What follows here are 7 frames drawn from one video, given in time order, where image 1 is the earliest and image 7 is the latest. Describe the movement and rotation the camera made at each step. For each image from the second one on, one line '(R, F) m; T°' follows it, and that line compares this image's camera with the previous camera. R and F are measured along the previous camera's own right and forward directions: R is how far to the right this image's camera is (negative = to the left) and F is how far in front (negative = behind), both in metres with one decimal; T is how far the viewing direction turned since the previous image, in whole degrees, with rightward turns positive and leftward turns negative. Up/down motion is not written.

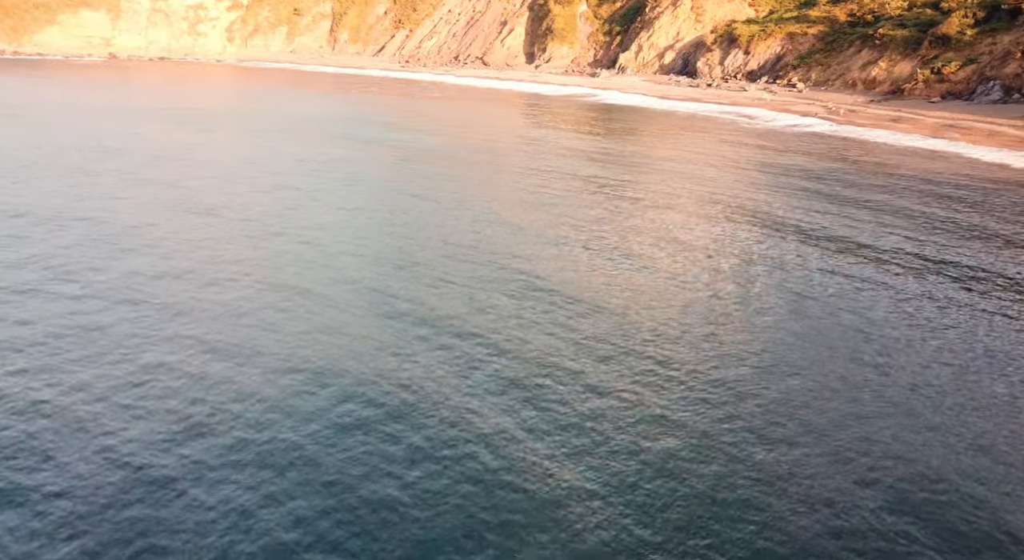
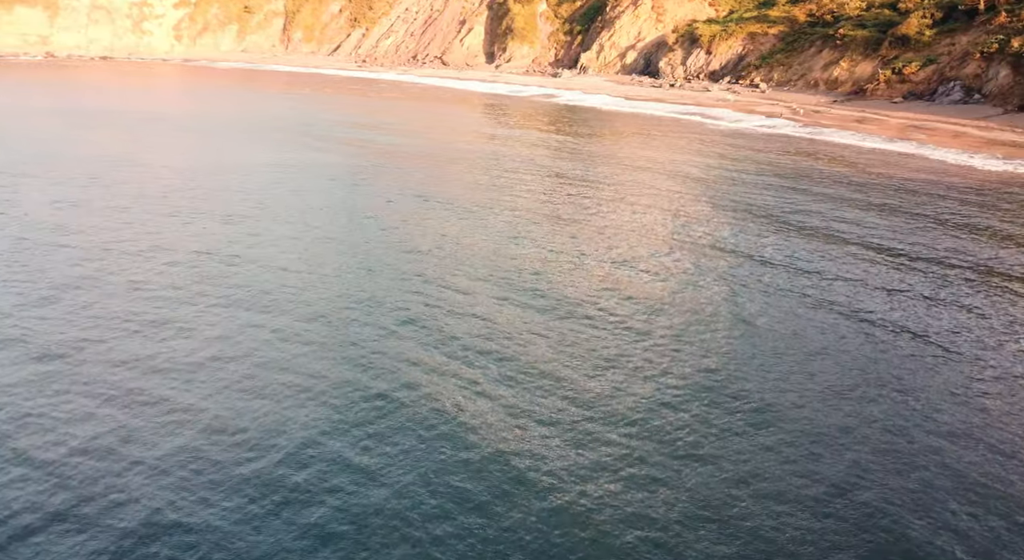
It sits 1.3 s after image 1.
(-0.3, +0.8) m; +3°
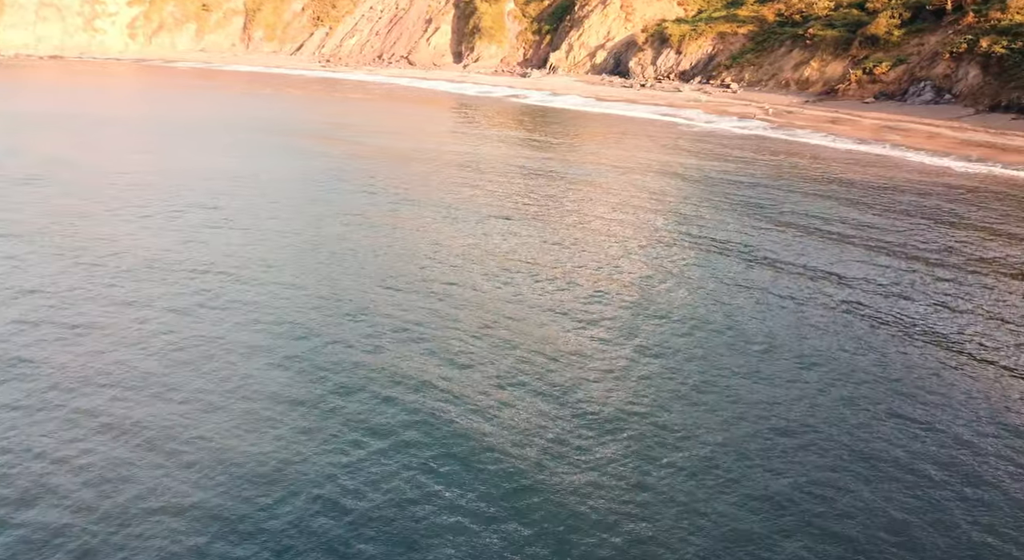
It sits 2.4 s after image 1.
(-0.3, +0.7) m; +3°
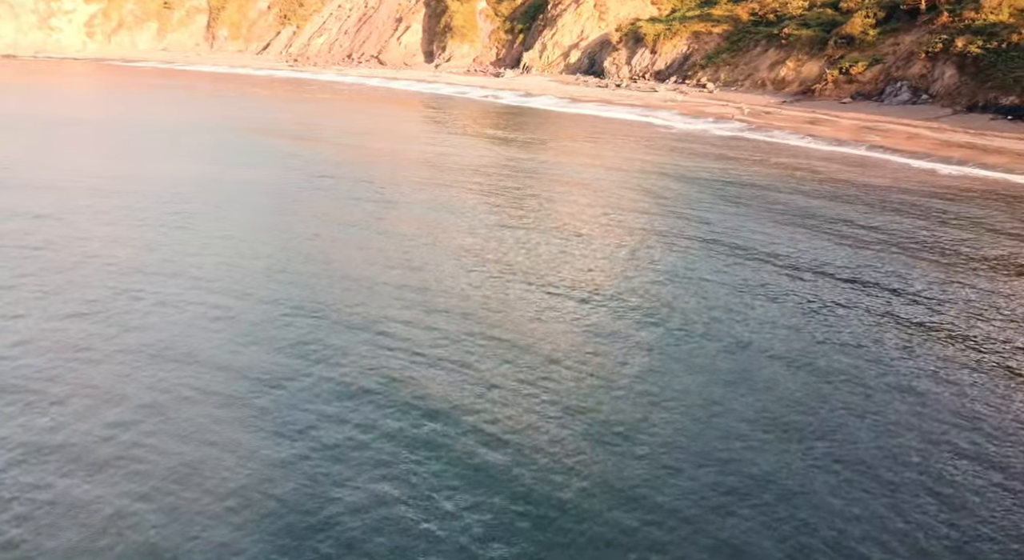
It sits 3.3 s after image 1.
(-0.2, +0.7) m; +2°
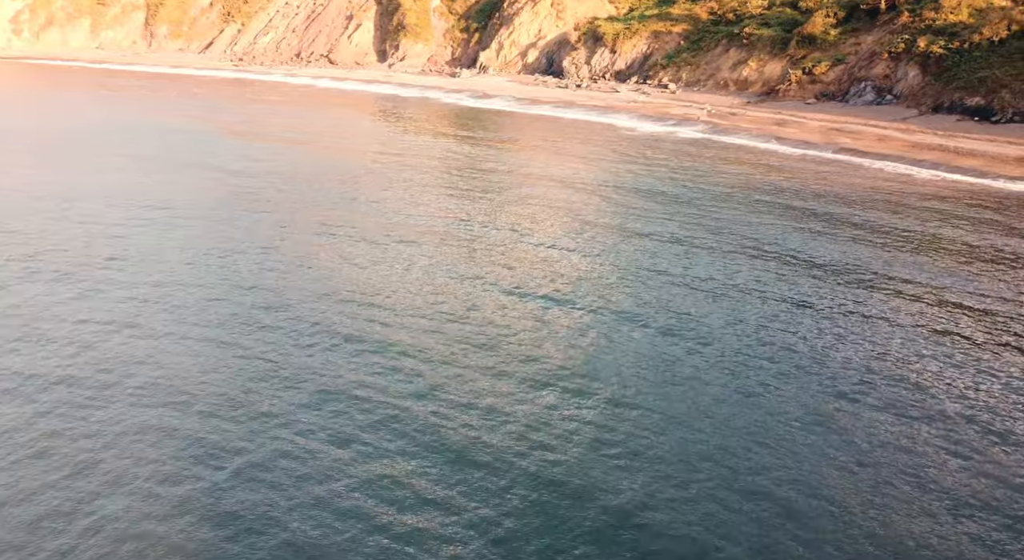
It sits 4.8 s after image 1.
(-0.4, +1.2) m; +4°
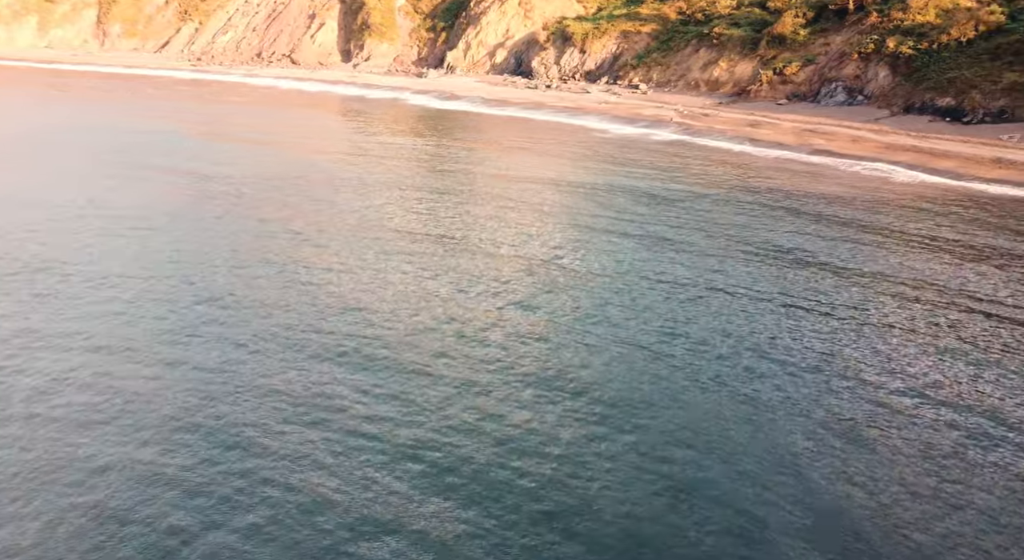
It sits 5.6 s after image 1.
(-0.2, +0.7) m; +3°
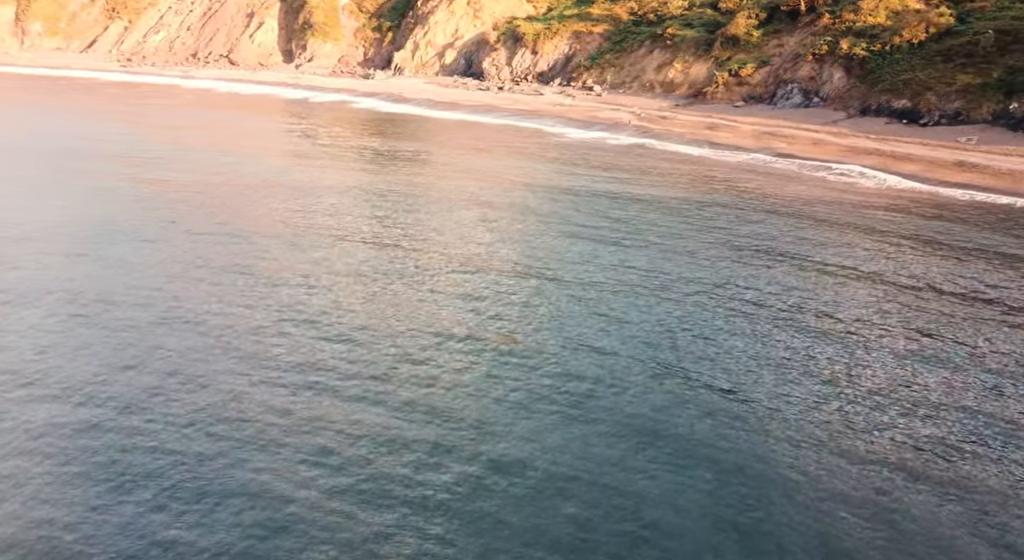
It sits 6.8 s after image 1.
(-0.4, +1.1) m; +4°
